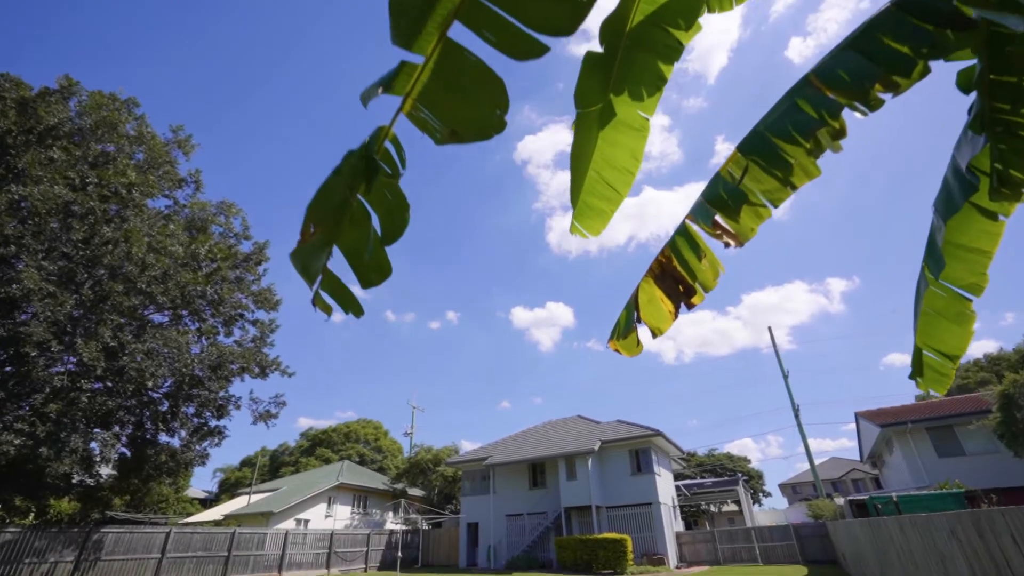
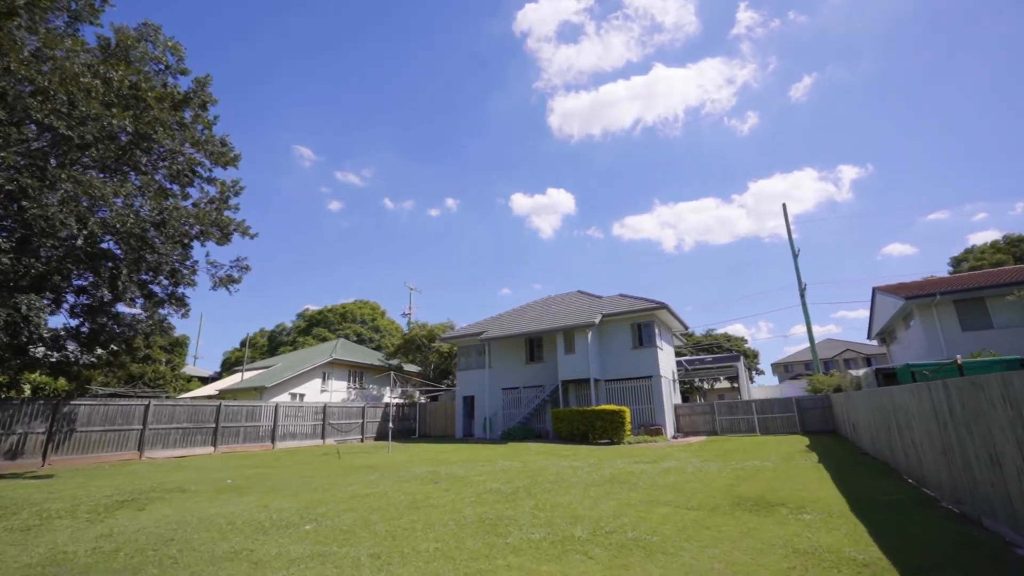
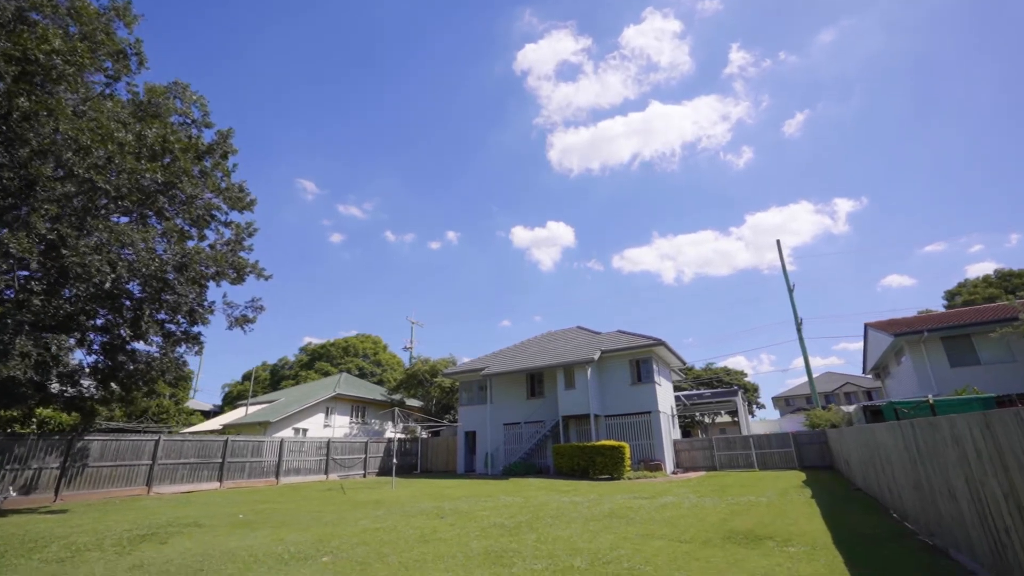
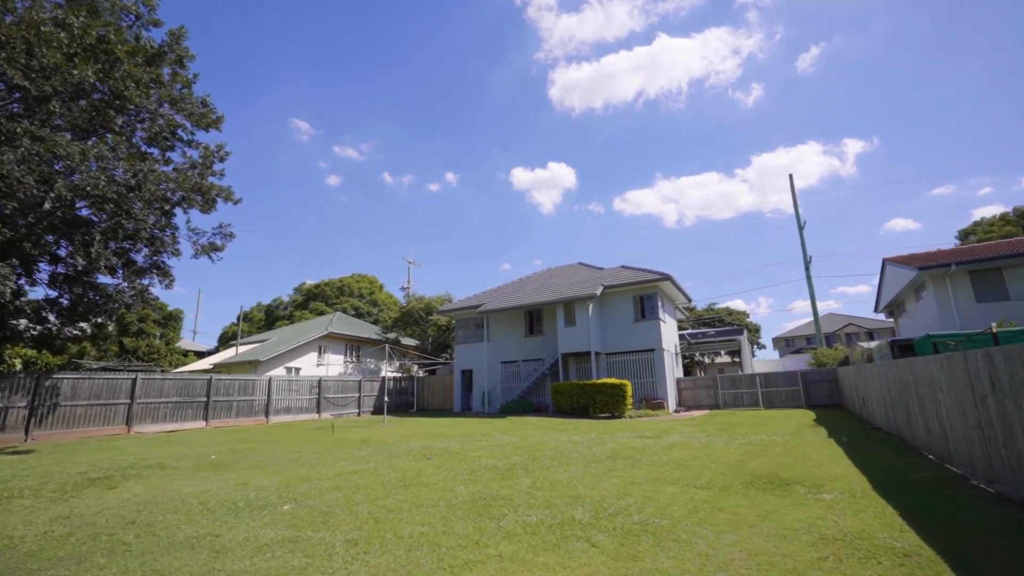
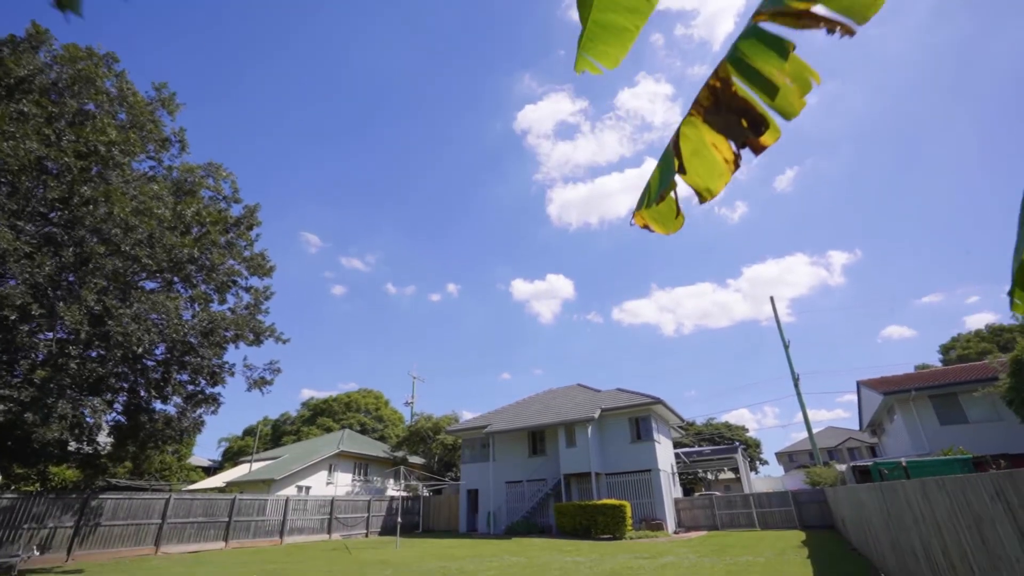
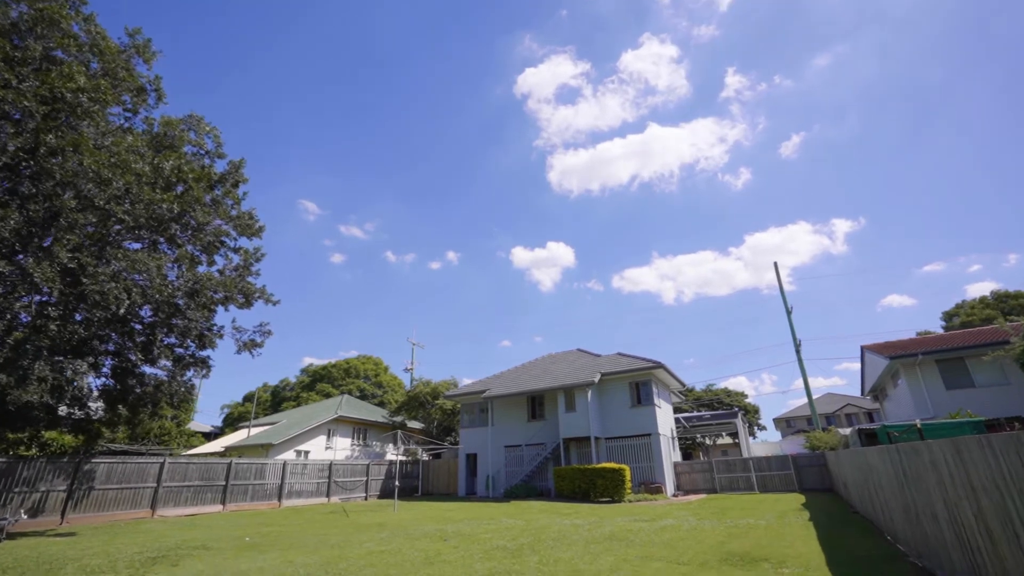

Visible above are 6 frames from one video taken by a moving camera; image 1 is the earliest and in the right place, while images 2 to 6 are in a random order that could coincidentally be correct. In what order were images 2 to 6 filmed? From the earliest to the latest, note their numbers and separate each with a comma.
5, 6, 3, 2, 4
